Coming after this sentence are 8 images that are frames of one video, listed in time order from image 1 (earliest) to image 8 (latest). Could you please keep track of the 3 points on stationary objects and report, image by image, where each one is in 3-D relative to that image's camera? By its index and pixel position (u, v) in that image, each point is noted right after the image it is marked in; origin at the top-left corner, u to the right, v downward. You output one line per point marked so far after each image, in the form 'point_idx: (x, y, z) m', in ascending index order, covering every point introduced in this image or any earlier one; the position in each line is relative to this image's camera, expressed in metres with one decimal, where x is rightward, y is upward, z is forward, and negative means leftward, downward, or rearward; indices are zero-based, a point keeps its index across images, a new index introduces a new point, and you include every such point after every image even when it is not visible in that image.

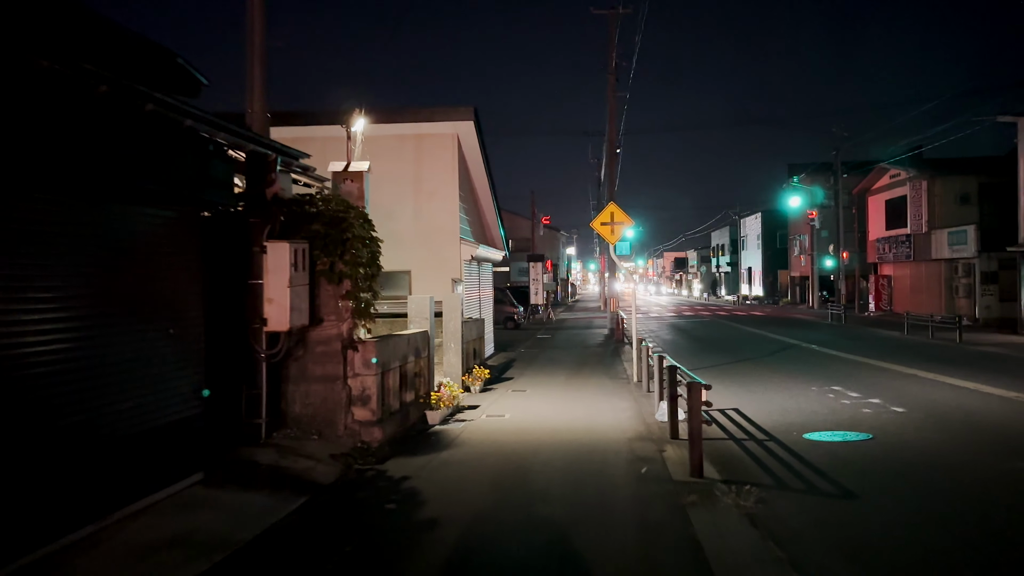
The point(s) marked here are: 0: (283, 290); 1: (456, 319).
0: (-2.2, 0.0, +7.4) m
1: (-0.9, -0.5, +13.1) m
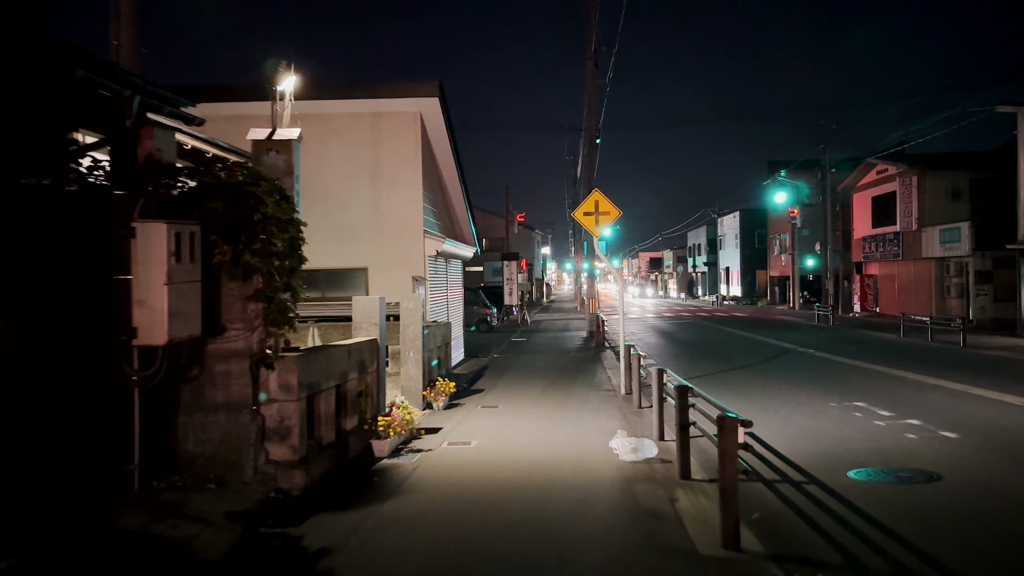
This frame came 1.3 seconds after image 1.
0: (-2.5, 0.0, +5.4) m
1: (-1.4, -0.5, +11.1) m
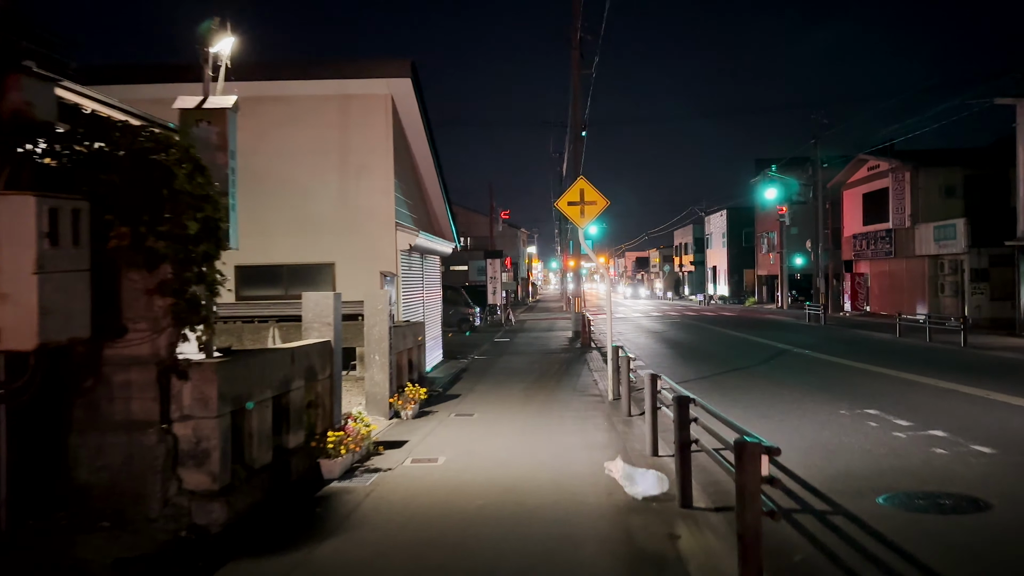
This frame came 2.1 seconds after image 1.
0: (-2.7, 0.0, +4.2) m
1: (-1.7, -0.4, +10.0) m
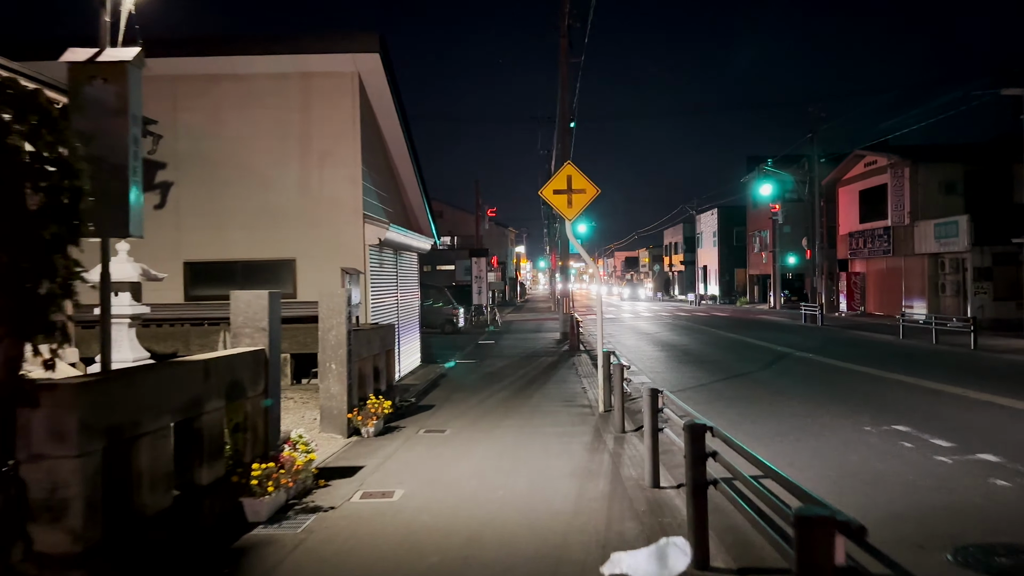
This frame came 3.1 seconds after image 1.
0: (-2.9, +0.1, +2.9) m
1: (-2.0, -0.4, +8.7) m
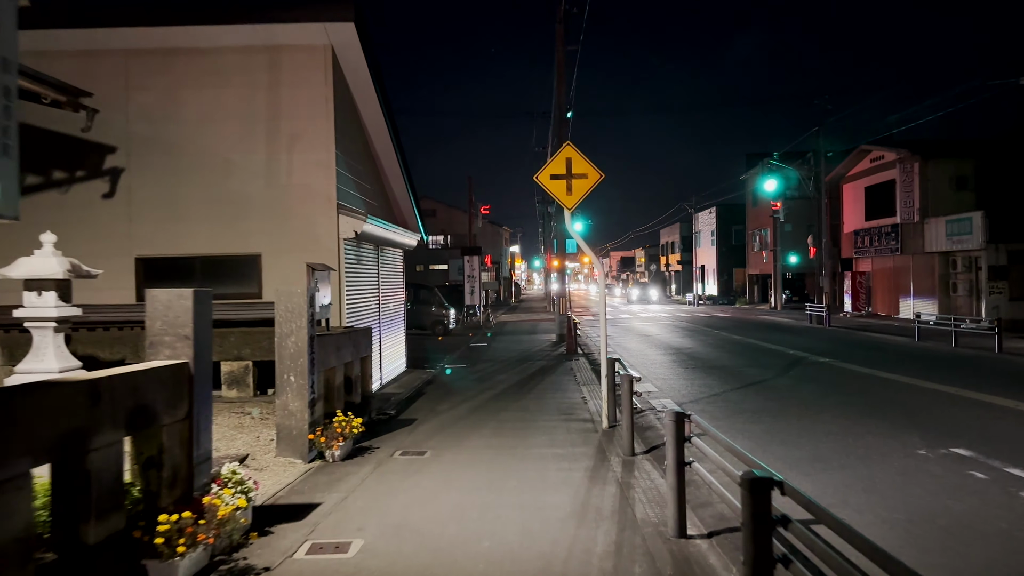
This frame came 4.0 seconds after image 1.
0: (-3.0, +0.1, +1.6) m
1: (-2.1, -0.4, +7.4) m
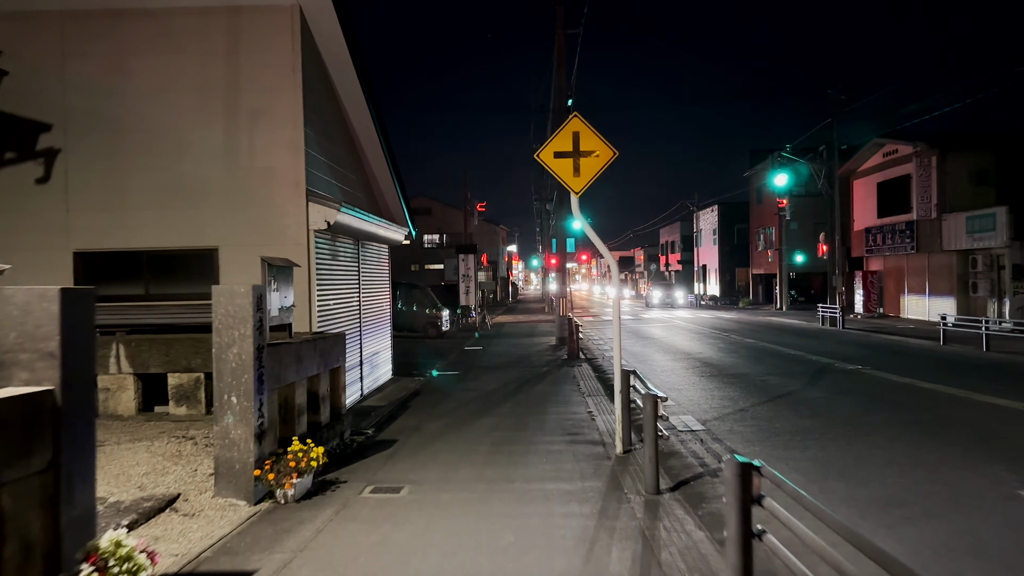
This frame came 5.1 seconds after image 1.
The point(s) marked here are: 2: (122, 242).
0: (-3.0, +0.1, +0.1) m
1: (-2.1, -0.4, +5.9) m
2: (-4.9, +0.6, +9.5) m
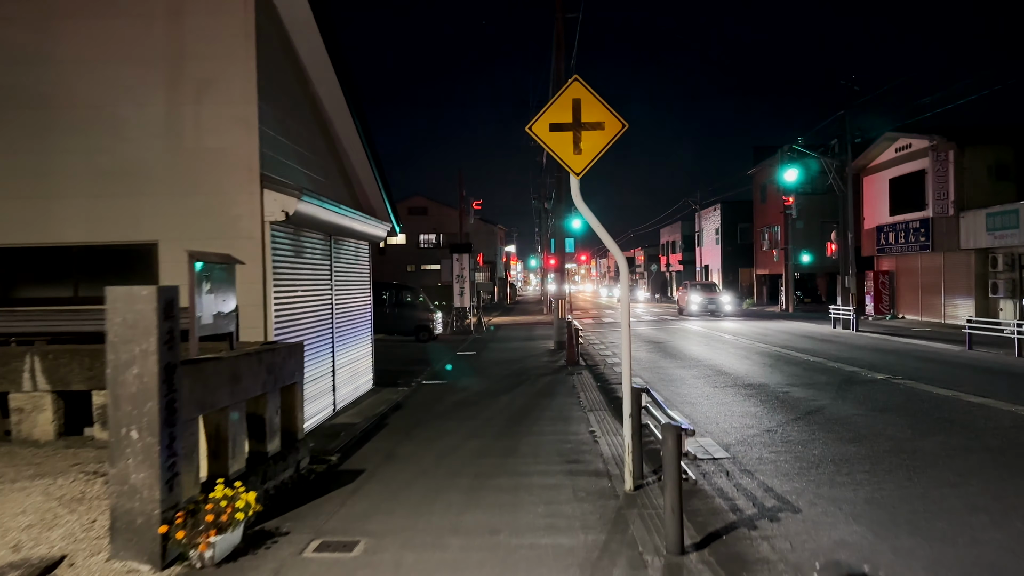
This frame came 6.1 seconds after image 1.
0: (-3.1, +0.1, -1.2) m
1: (-2.2, -0.4, +4.6) m
2: (-5.0, +0.6, +8.2) m
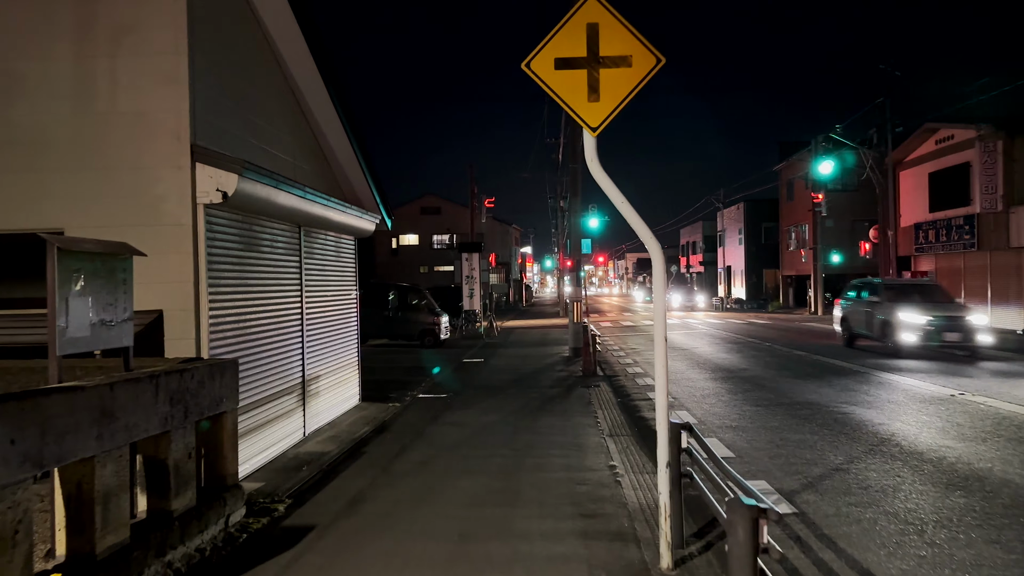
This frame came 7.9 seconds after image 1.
0: (-3.3, +0.1, -2.9) m
1: (-2.3, -0.4, +2.9) m
2: (-5.0, +0.6, +6.6) m
